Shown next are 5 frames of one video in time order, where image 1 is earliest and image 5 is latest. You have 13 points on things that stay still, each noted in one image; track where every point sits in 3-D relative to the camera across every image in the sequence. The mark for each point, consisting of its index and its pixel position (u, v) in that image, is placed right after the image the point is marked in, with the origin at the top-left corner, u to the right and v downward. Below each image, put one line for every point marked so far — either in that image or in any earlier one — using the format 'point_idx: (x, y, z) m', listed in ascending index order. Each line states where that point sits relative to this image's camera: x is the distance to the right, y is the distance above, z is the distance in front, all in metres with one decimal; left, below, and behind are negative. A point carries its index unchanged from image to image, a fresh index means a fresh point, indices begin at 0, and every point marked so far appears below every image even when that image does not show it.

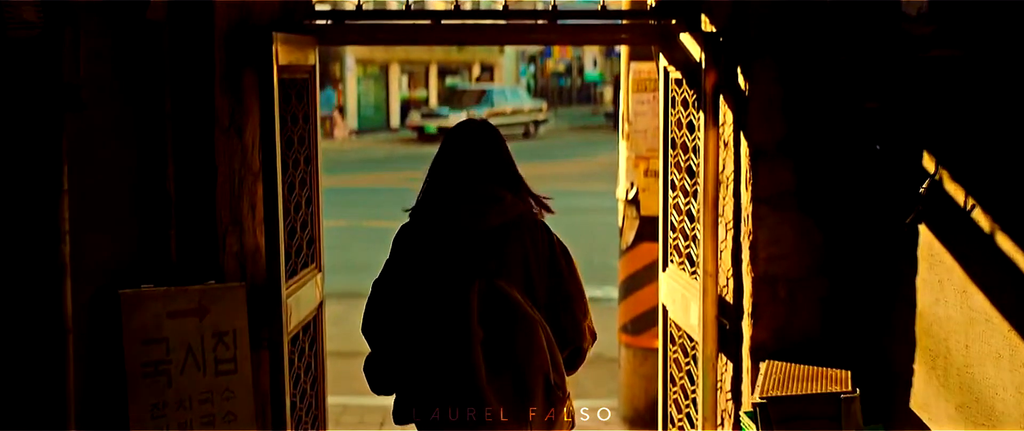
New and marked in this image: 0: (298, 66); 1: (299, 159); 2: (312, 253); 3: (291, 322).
0: (-0.9, +0.6, +5.3) m
1: (-0.9, +0.2, +5.4) m
2: (-0.9, -0.2, +5.6) m
3: (-0.9, -0.4, +5.1) m
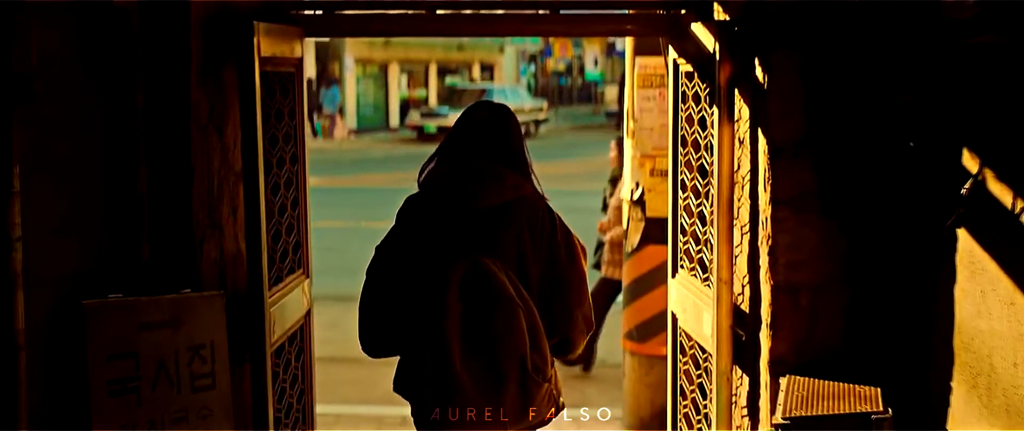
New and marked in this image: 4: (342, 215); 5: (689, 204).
0: (-0.9, +0.6, +5.0) m
1: (-0.9, +0.2, +5.1) m
2: (-0.9, -0.2, +5.2) m
3: (-0.9, -0.4, +4.8) m
4: (-2.1, 0.0, +16.1) m
5: (+0.7, 0.0, +5.2) m
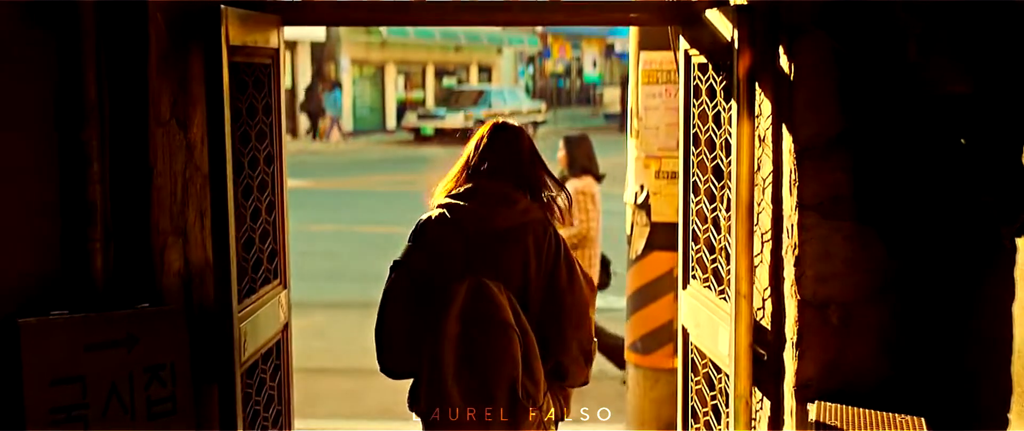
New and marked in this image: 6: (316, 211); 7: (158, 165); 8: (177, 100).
0: (-0.9, +0.6, +4.5) m
1: (-1.0, +0.2, +4.6) m
2: (-0.9, -0.2, +4.8) m
3: (-0.9, -0.5, +4.3) m
4: (-2.2, 0.0, +15.7) m
5: (+0.7, 0.0, +4.7) m
6: (-2.6, +0.1, +16.2) m
7: (-1.1, +0.2, +4.0) m
8: (-1.1, +0.4, +4.0) m
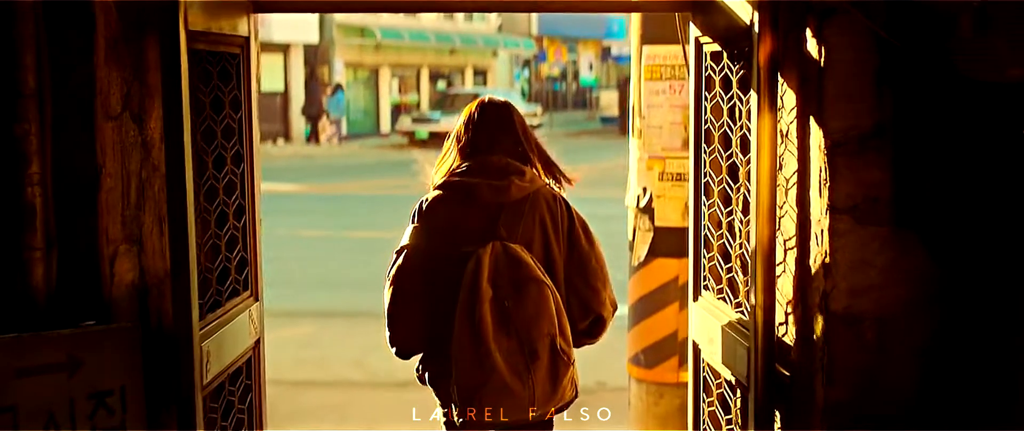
0: (-0.9, +0.6, +4.1) m
1: (-1.0, +0.2, +4.2) m
2: (-0.9, -0.2, +4.3) m
3: (-0.9, -0.5, +3.9) m
4: (-2.2, -0.1, +15.2) m
5: (+0.7, 0.0, +4.3) m
6: (-2.6, 0.0, +15.8) m
7: (-1.2, +0.1, +3.6) m
8: (-1.1, +0.4, +3.6) m
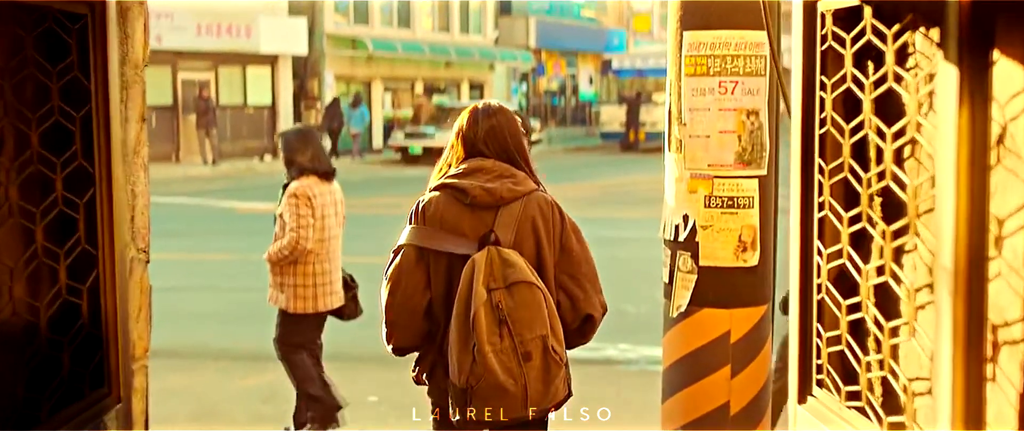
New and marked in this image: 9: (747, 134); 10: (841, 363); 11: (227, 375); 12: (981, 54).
0: (-0.9, +0.5, +2.5) m
1: (-1.0, +0.1, +2.6) m
2: (-0.9, -0.3, +2.7) m
3: (-0.9, -0.6, +2.3) m
4: (-2.2, -0.4, +13.6) m
5: (+0.7, -0.1, +2.7) m
6: (-2.6, -0.3, +14.2) m
7: (-1.2, 0.0, +2.0) m
8: (-1.1, +0.3, +2.0) m
9: (+0.7, +0.2, +3.4) m
10: (+0.7, -0.3, +2.7) m
11: (-1.3, -0.7, +5.7) m
12: (+0.8, +0.3, +2.0) m
